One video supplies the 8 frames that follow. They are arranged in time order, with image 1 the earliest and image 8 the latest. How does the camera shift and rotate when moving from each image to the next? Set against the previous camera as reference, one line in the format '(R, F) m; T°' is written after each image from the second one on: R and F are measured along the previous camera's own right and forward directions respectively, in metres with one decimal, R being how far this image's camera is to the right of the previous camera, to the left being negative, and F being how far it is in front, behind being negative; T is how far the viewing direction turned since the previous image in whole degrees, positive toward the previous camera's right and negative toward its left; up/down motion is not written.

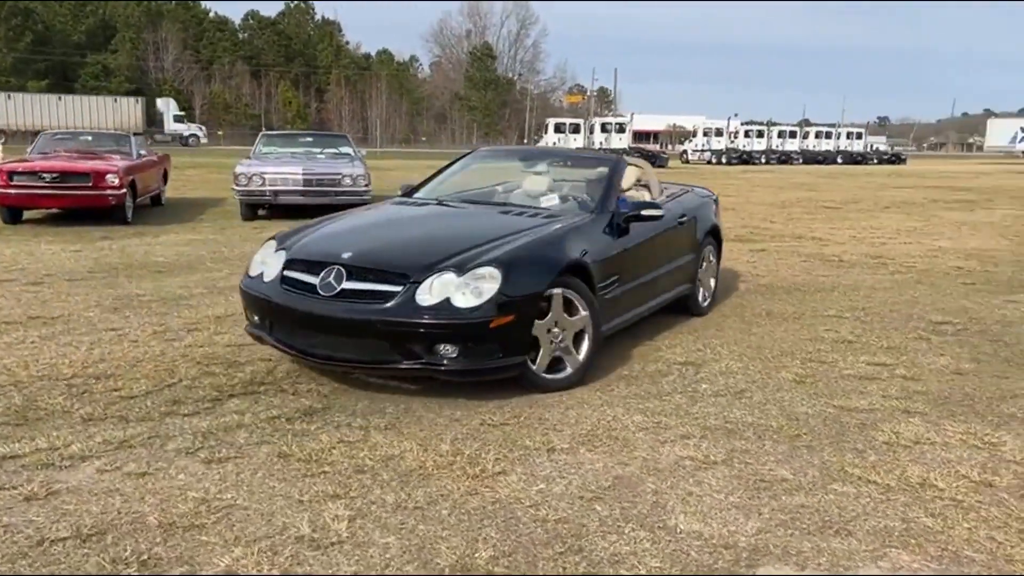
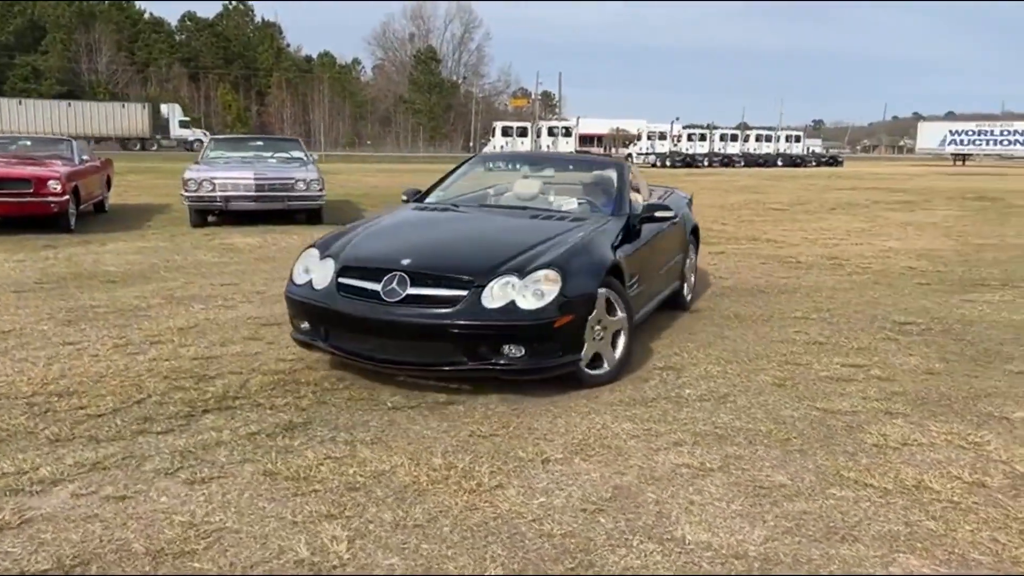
(-0.2, +0.1) m; +4°
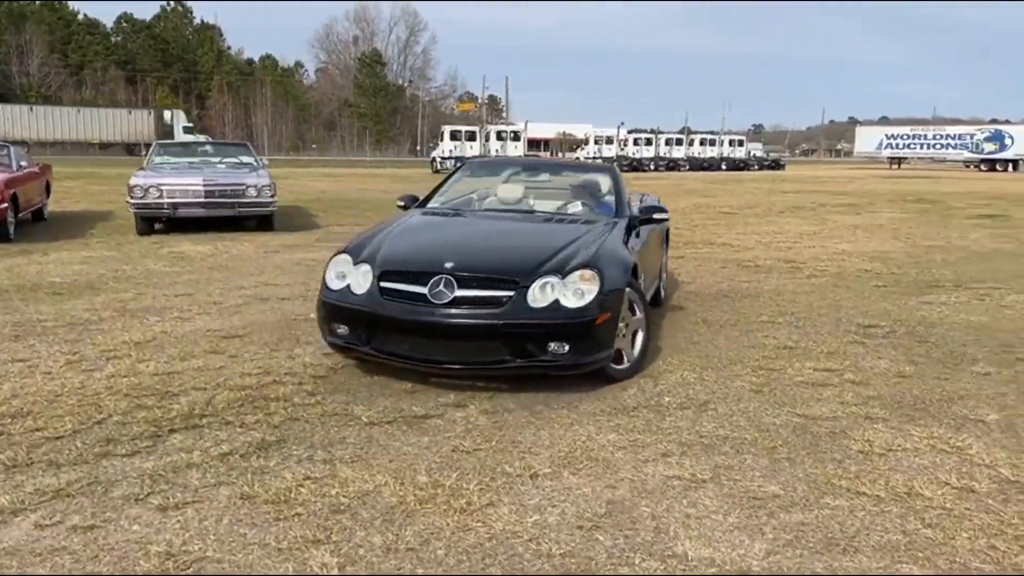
(-0.1, +0.1) m; +3°
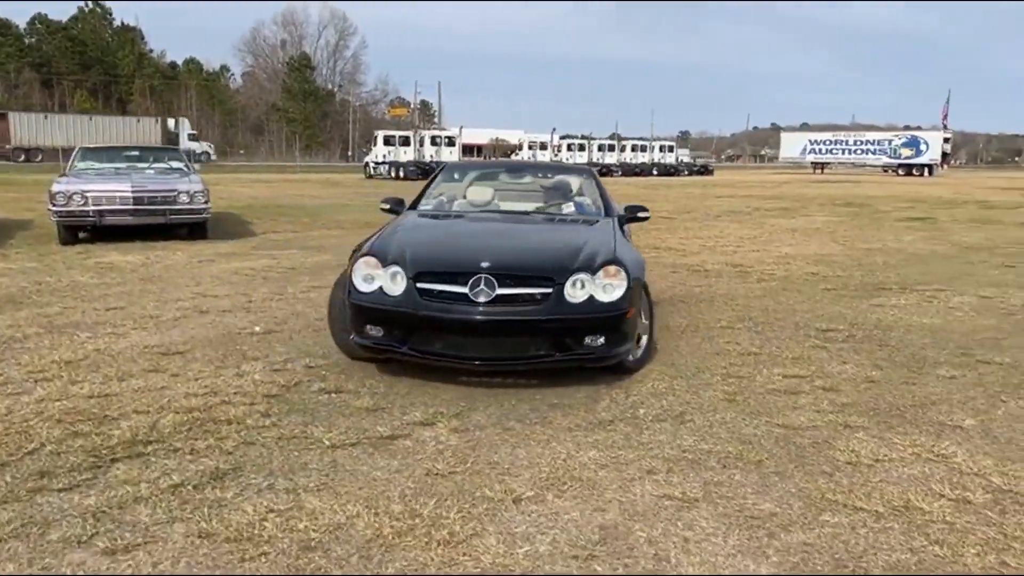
(-0.2, +0.2) m; +4°
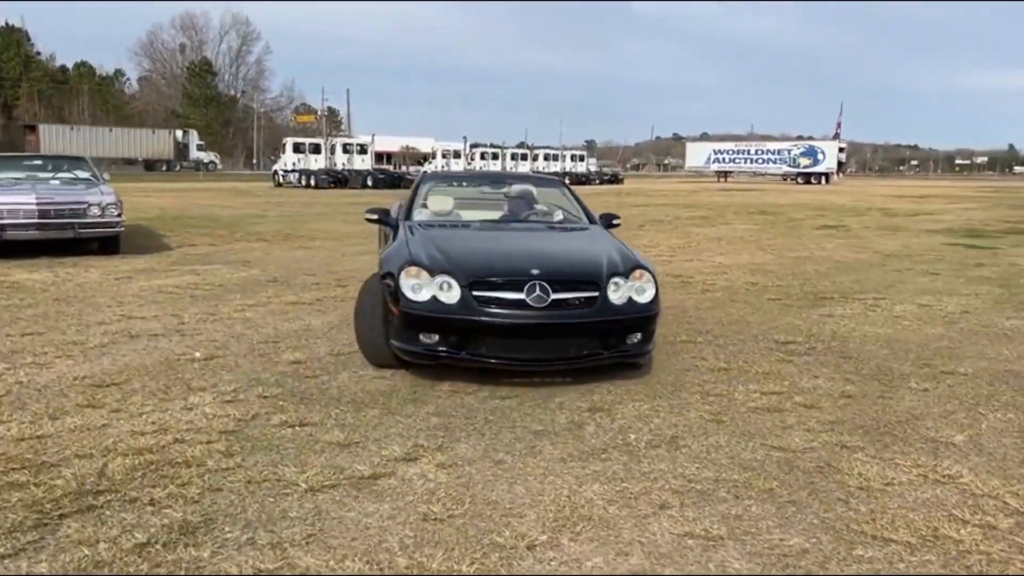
(-0.3, +0.3) m; +6°
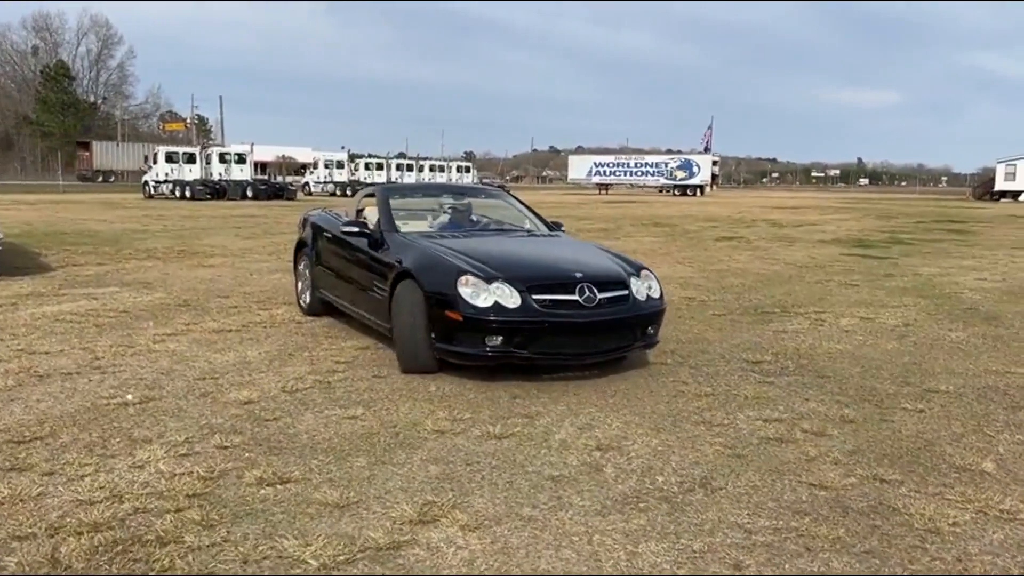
(-0.5, +0.4) m; +8°
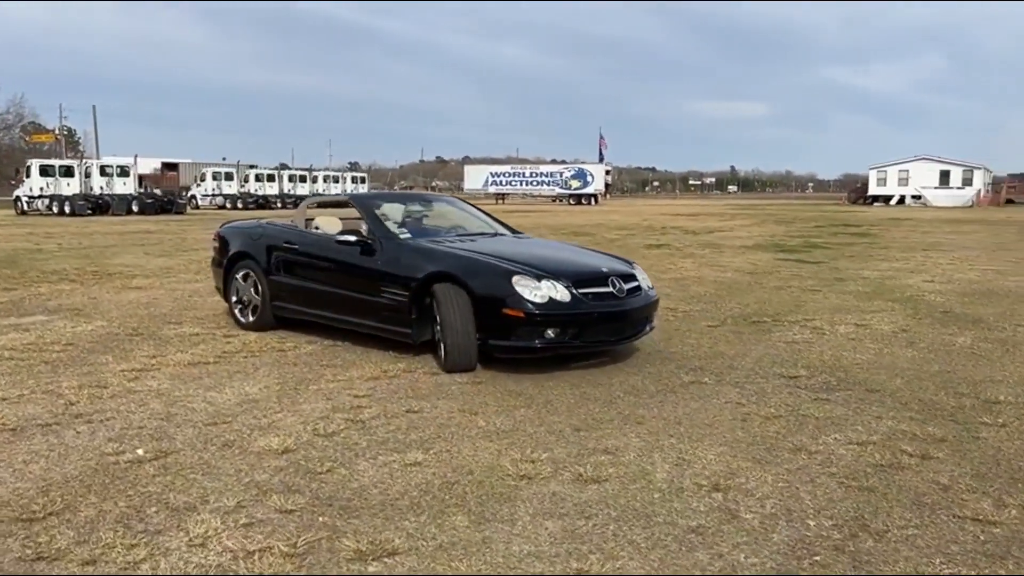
(-0.8, +0.5) m; +7°
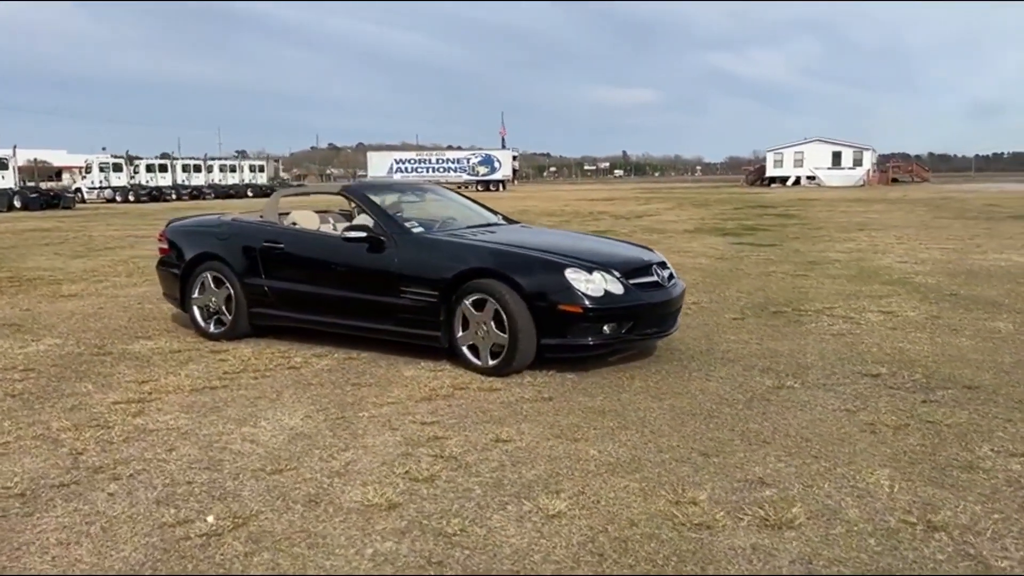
(-0.9, +0.7) m; +7°
